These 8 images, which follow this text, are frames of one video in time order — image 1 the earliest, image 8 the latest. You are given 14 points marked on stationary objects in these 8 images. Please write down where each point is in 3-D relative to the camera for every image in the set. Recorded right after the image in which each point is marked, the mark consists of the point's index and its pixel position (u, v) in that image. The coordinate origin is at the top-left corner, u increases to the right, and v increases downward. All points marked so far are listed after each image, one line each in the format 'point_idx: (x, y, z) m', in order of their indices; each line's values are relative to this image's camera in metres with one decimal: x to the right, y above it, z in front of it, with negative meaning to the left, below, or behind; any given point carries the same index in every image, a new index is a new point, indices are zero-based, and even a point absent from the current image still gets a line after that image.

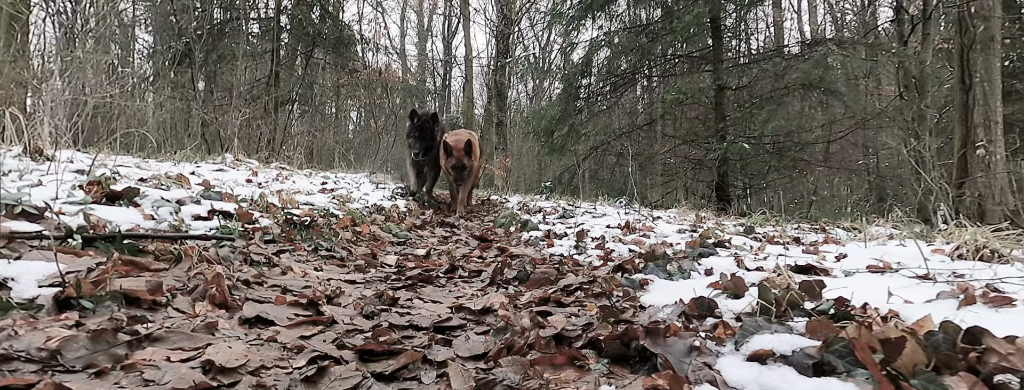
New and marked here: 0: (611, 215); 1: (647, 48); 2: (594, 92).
0: (+0.8, -0.2, +6.4) m
1: (+1.9, +2.1, +10.4) m
2: (+1.3, +1.6, +10.8) m
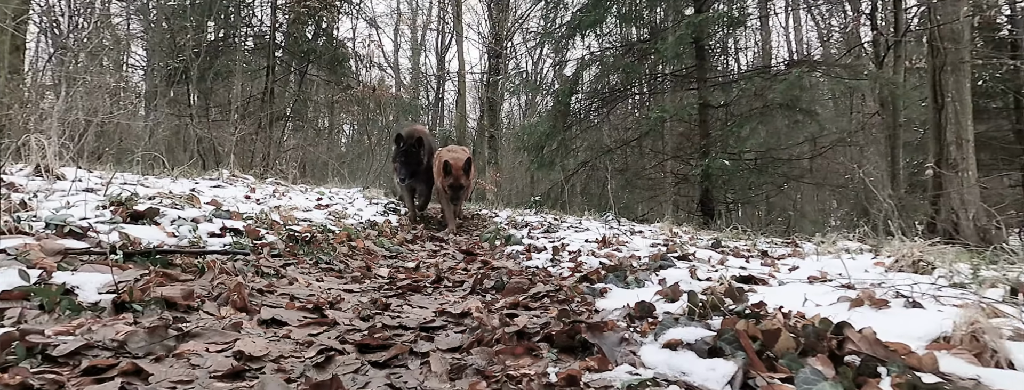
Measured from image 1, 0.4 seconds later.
0: (+0.7, -0.3, +6.6) m
1: (+1.8, +1.9, +10.7) m
2: (+1.1, +1.4, +11.1) m
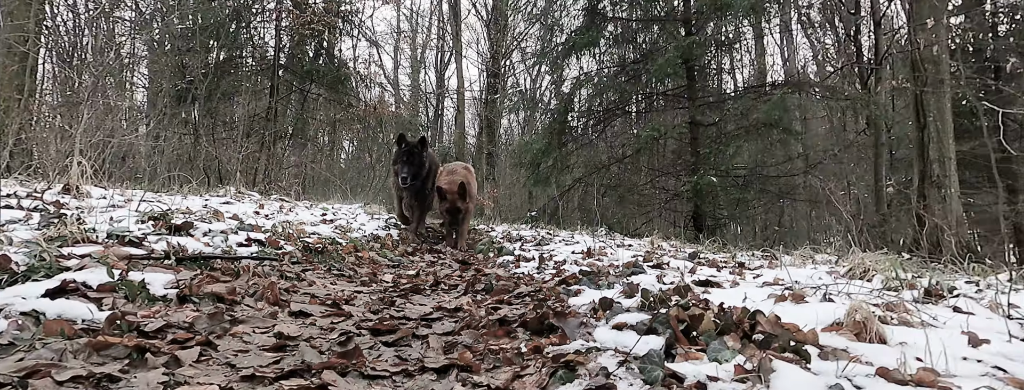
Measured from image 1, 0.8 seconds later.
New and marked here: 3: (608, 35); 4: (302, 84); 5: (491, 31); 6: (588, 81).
0: (+0.6, -0.5, +6.9) m
1: (+1.7, +1.6, +11.0) m
2: (+1.1, +1.1, +11.4) m
3: (+1.5, +2.5, +11.2) m
4: (-4.1, +2.2, +13.9) m
5: (-0.5, +3.9, +17.0) m
6: (+1.2, +1.8, +11.2) m
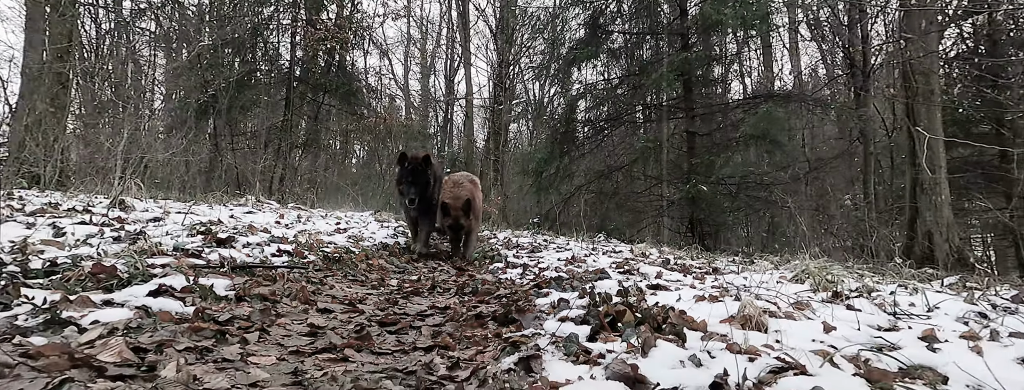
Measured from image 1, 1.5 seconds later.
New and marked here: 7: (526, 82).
0: (+0.6, -0.6, +7.4) m
1: (+1.8, +1.5, +11.5) m
2: (+1.2, +1.0, +11.9) m
3: (+1.5, +2.4, +11.7) m
4: (-4.0, +2.0, +14.4) m
5: (-0.4, +3.8, +17.5) m
6: (+1.2, +1.7, +11.7) m
7: (+0.3, +2.6, +15.9) m
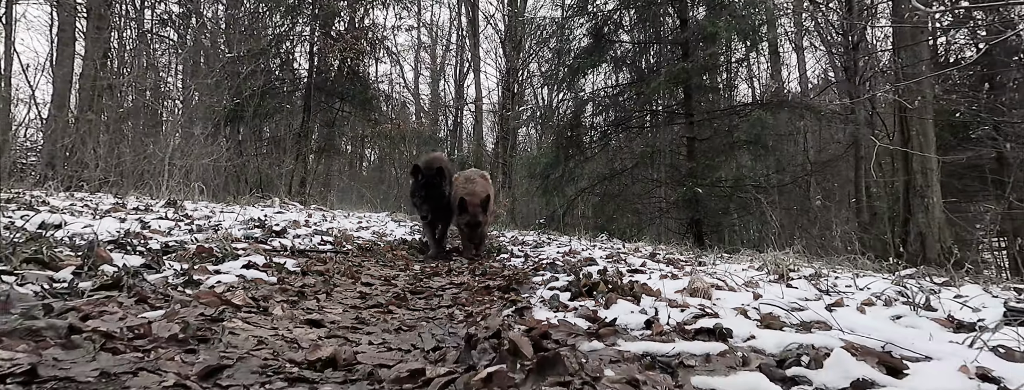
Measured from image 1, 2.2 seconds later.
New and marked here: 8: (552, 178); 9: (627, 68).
0: (+0.7, -0.6, +8.0) m
1: (+1.9, +1.5, +12.0) m
2: (+1.3, +0.9, +12.4) m
3: (+1.7, +2.3, +12.2) m
4: (-3.8, +2.0, +15.1) m
5: (-0.2, +3.7, +18.1) m
6: (+1.4, +1.6, +12.2) m
7: (+0.5, +2.5, +16.5) m
8: (+0.7, +0.3, +12.6) m
9: (+2.0, +2.2, +12.2) m
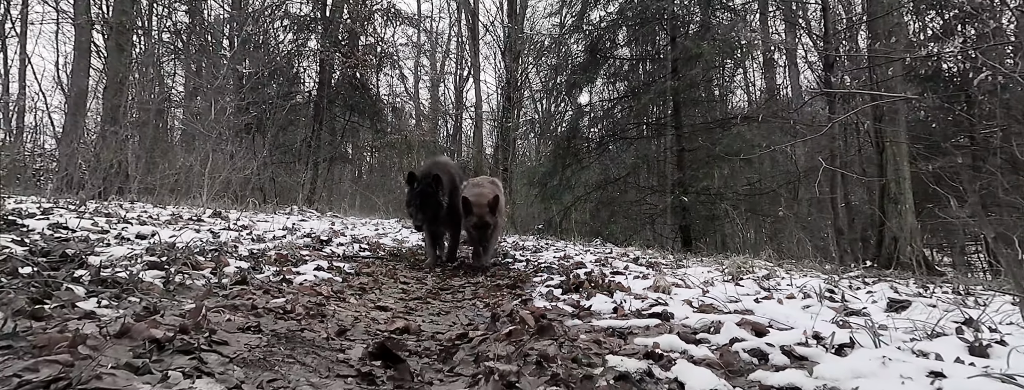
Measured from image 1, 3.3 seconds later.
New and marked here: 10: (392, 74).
0: (+0.7, -0.7, +8.7) m
1: (+1.9, +1.4, +12.8) m
2: (+1.3, +0.8, +13.1) m
3: (+1.7, +2.2, +13.0) m
4: (-3.8, +1.9, +15.8) m
5: (-0.2, +3.6, +18.9) m
6: (+1.4, +1.5, +13.0) m
7: (+0.5, +2.4, +17.3) m
8: (+0.7, +0.2, +13.4) m
9: (+2.0, +2.0, +13.0) m
10: (-2.9, +3.0, +17.4) m
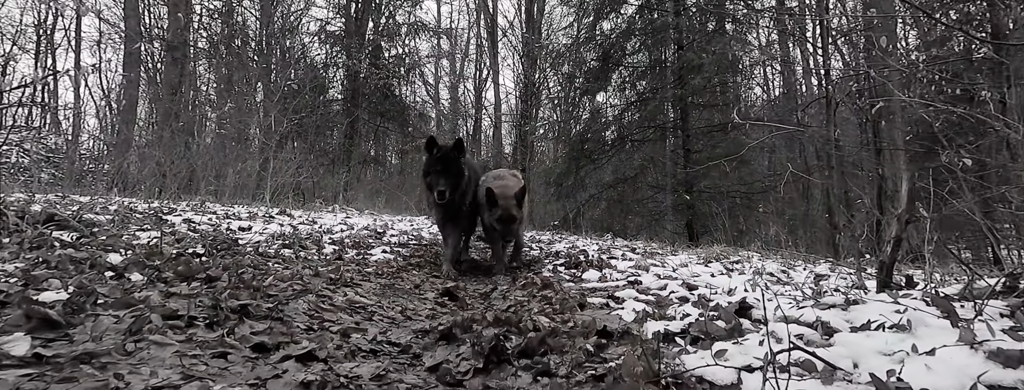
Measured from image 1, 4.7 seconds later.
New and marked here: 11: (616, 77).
0: (+1.0, -0.7, +9.7) m
1: (+2.3, +1.4, +13.7) m
2: (+1.7, +0.9, +14.1) m
3: (+2.0, +2.2, +13.9) m
4: (-3.4, +1.9, +16.9) m
5: (+0.3, +3.6, +19.9) m
6: (+1.7, +1.5, +13.9) m
7: (+1.0, +2.4, +18.3) m
8: (+1.1, +0.2, +14.4) m
9: (+2.3, +2.1, +13.9) m
10: (-2.5, +3.0, +18.5) m
11: (+2.1, +2.3, +13.9) m
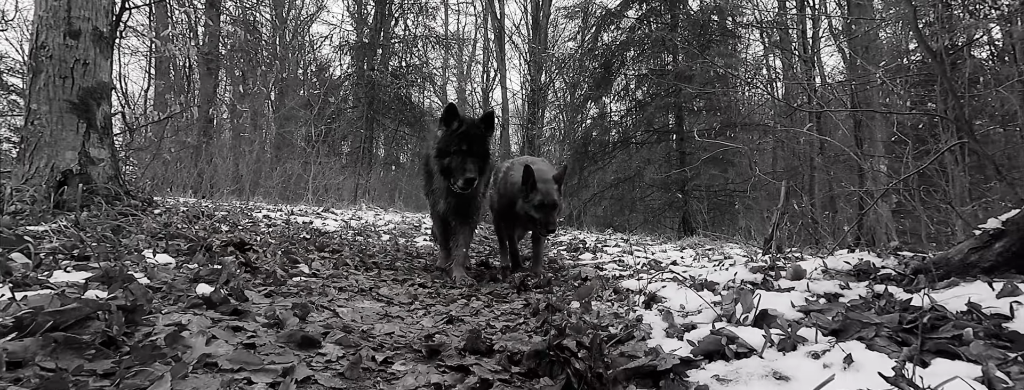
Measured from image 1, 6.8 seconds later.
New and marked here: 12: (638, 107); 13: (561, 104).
0: (+1.1, -0.7, +10.8) m
1: (+2.4, +1.4, +14.8) m
2: (+1.8, +0.9, +15.2) m
3: (+2.2, +2.3, +15.0) m
4: (-3.2, +1.9, +18.0) m
5: (+0.5, +3.7, +21.0) m
6: (+1.9, +1.6, +15.0) m
7: (+1.2, +2.4, +19.3) m
8: (+1.3, +0.2, +15.4) m
9: (+2.5, +2.1, +15.0) m
10: (-2.3, +3.0, +19.6) m
11: (+2.2, +2.3, +14.9) m
12: (+2.6, +1.8, +14.6) m
13: (+1.3, +2.2, +17.9) m
